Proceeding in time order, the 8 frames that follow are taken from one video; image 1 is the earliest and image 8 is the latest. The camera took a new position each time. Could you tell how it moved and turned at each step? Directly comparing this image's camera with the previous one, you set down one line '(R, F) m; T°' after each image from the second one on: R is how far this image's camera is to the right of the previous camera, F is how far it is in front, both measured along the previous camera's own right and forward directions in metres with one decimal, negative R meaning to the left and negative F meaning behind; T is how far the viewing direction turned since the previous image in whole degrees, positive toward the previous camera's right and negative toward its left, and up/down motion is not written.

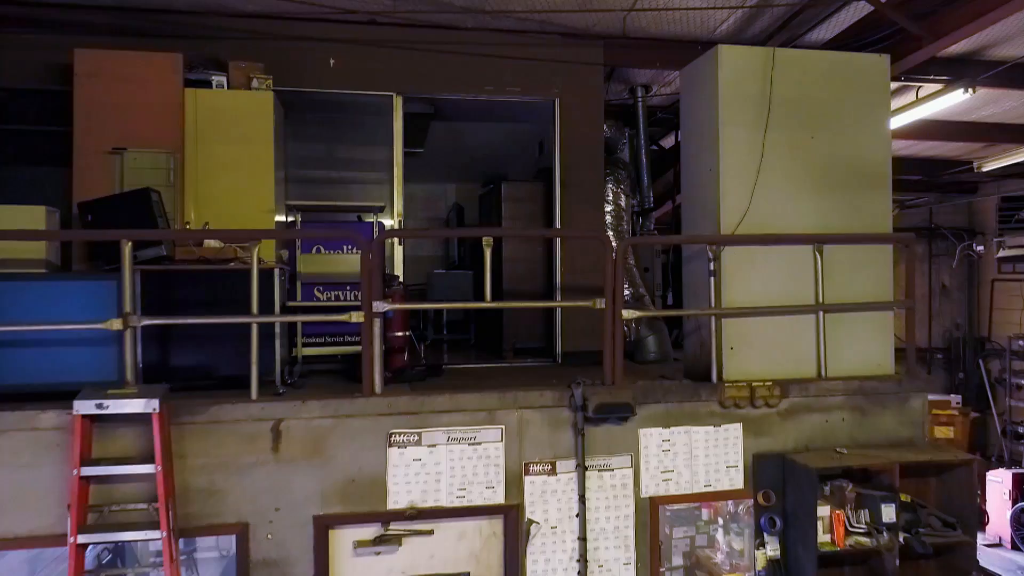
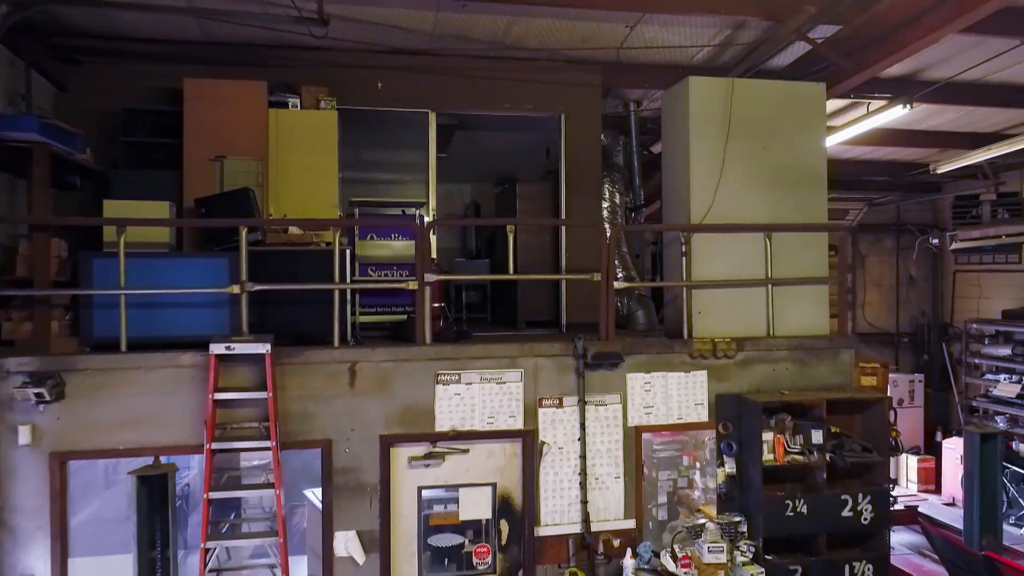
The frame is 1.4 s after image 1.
(-0.1, -0.9) m; 0°
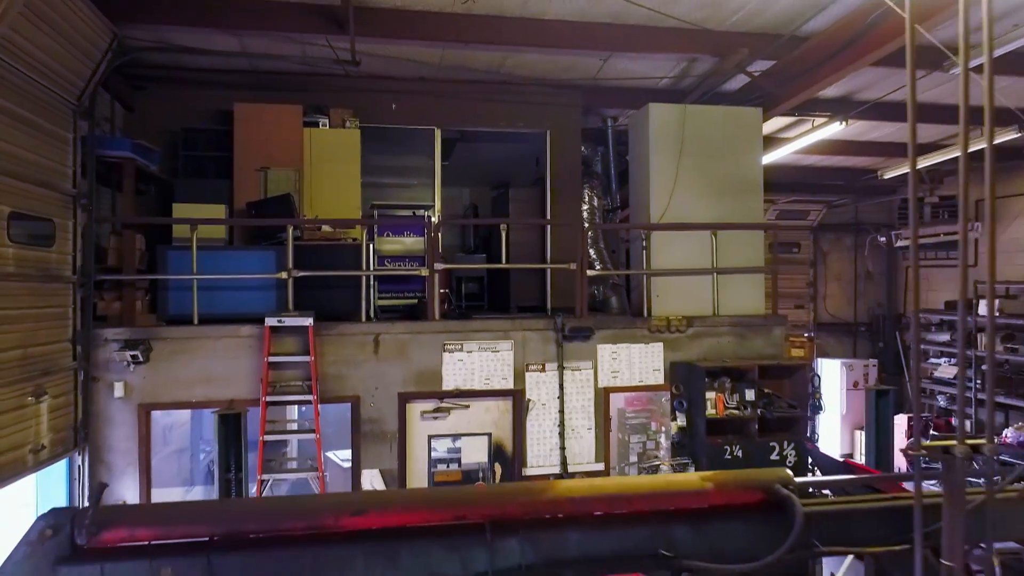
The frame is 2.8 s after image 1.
(0.0, -0.9) m; 0°
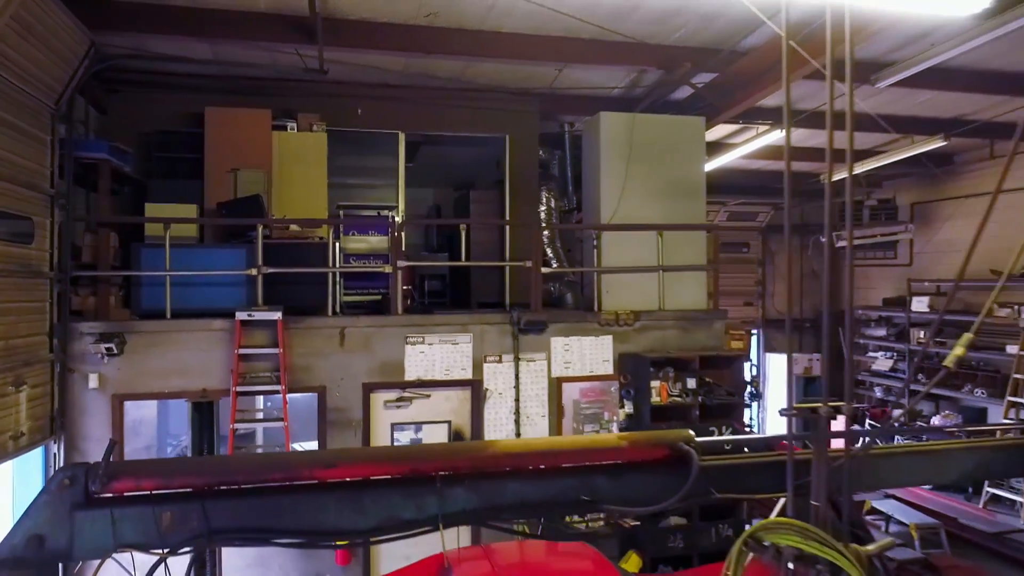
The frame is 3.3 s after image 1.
(+0.1, -0.3) m; +3°
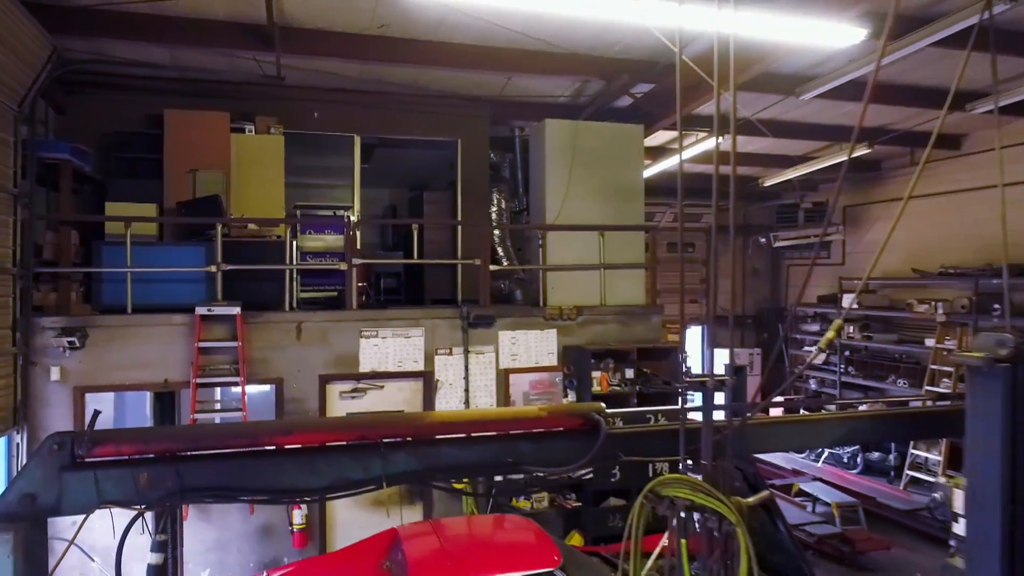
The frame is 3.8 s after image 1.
(+0.1, -0.3) m; +3°
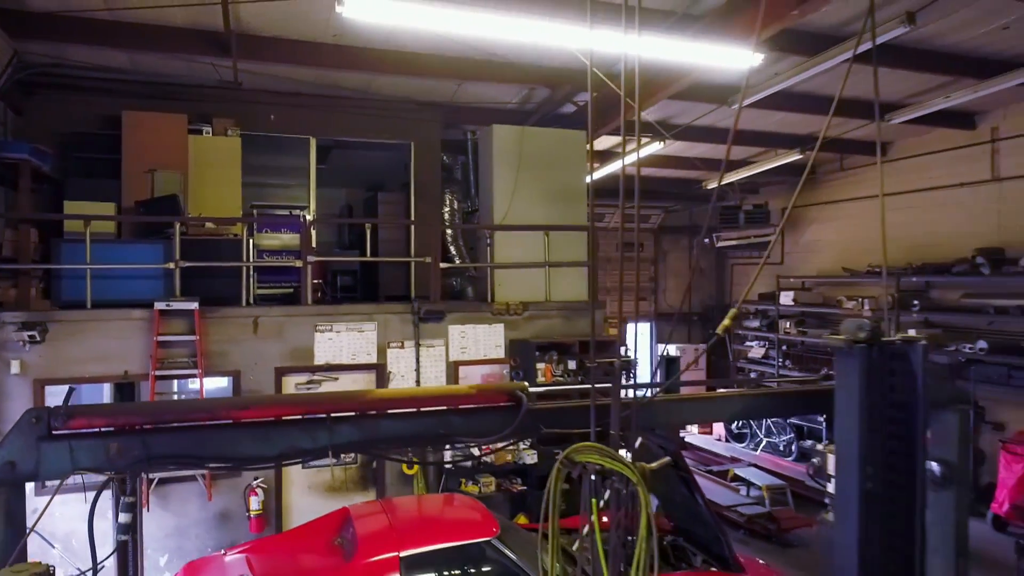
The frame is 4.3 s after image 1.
(+0.1, -0.3) m; +3°
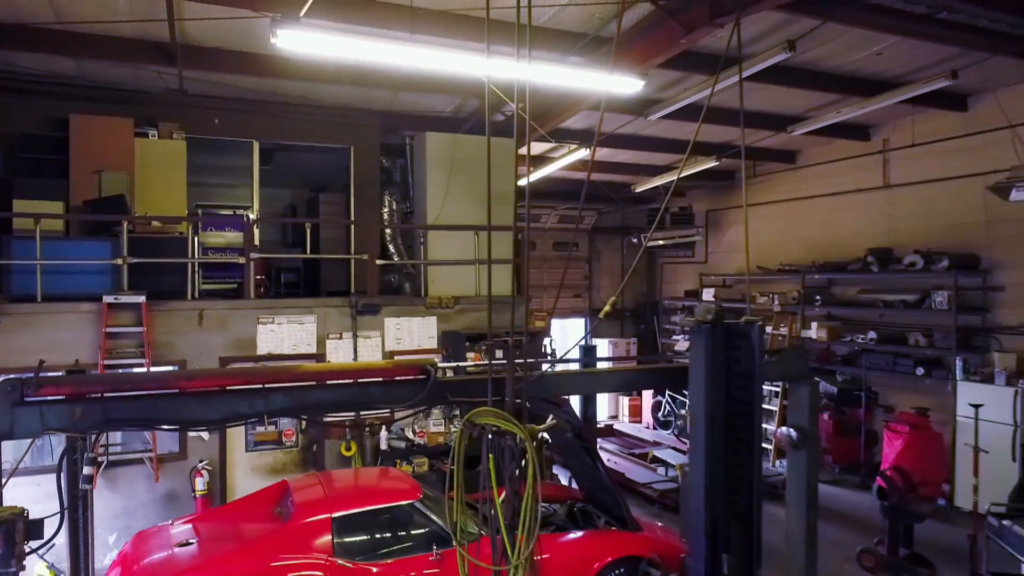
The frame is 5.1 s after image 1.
(+0.2, -0.5) m; +4°
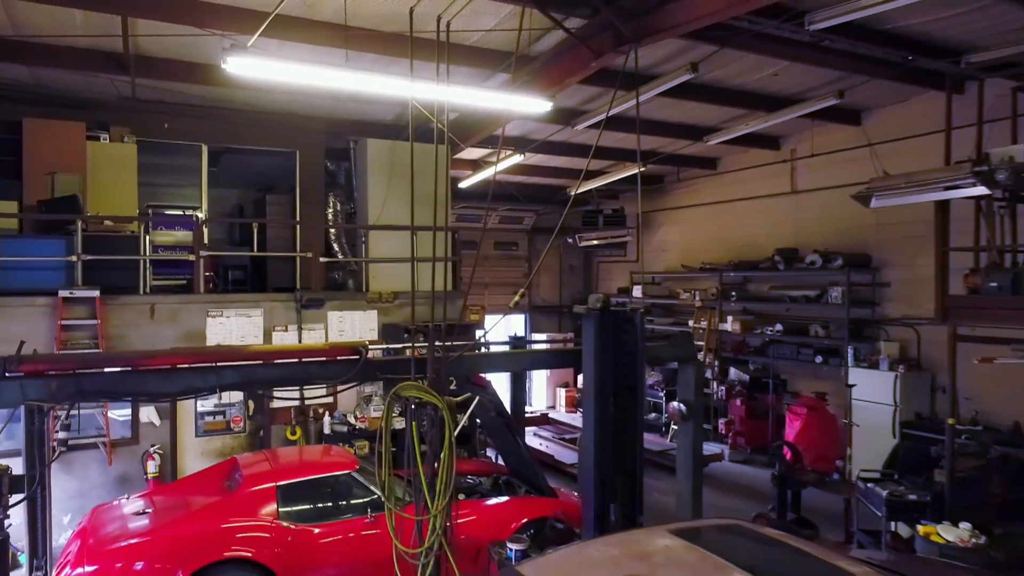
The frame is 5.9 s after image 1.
(+0.2, -0.6) m; +4°
